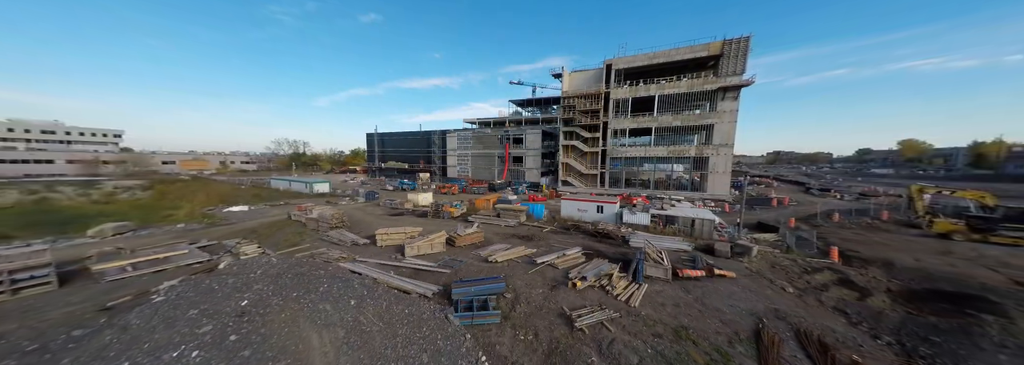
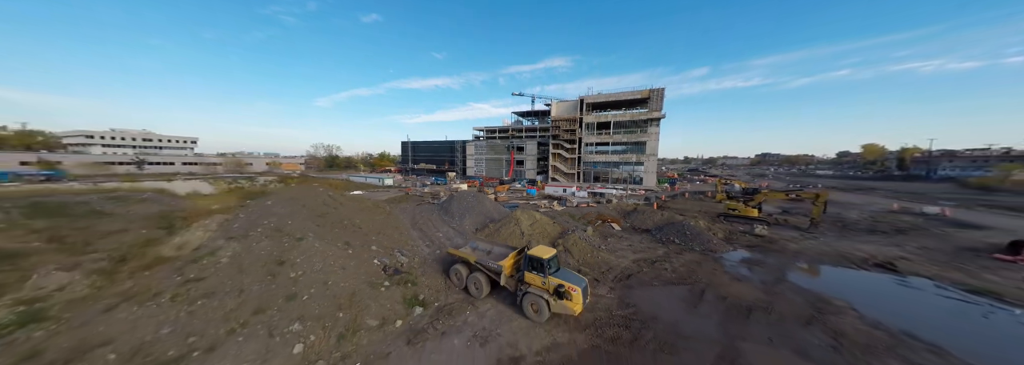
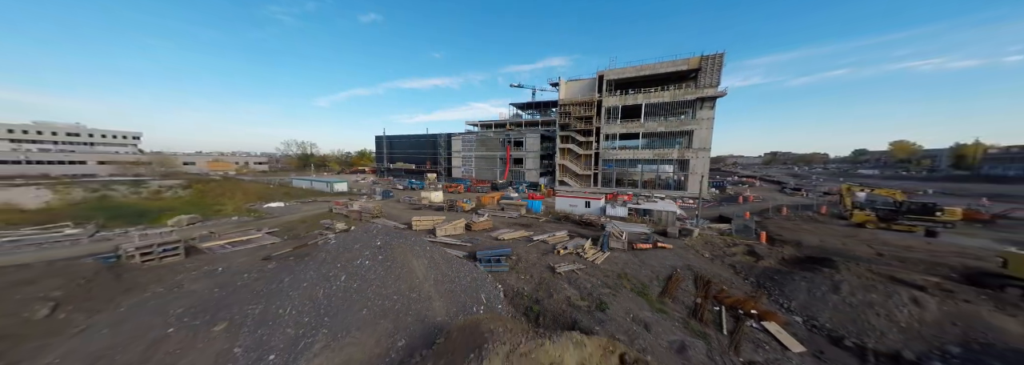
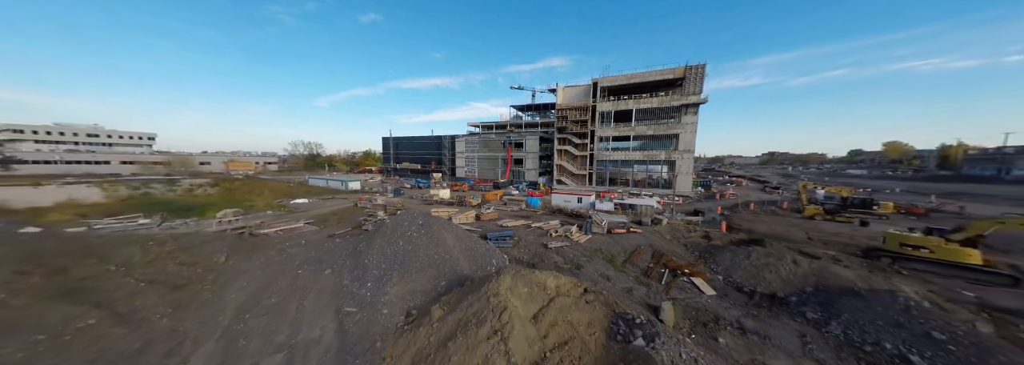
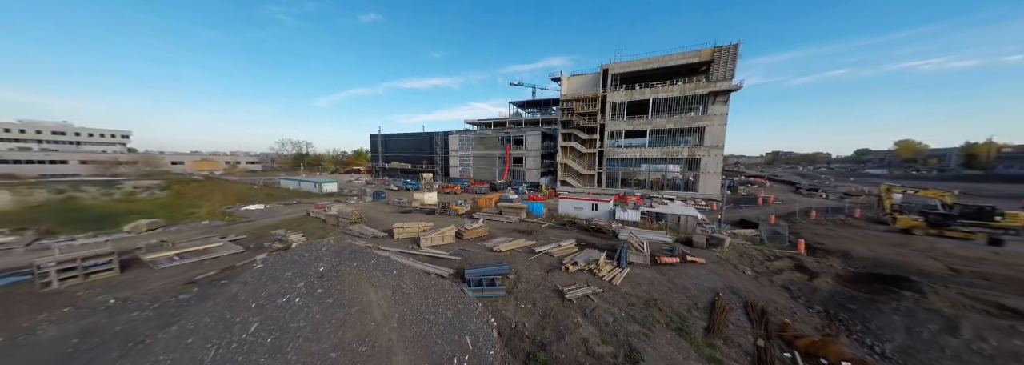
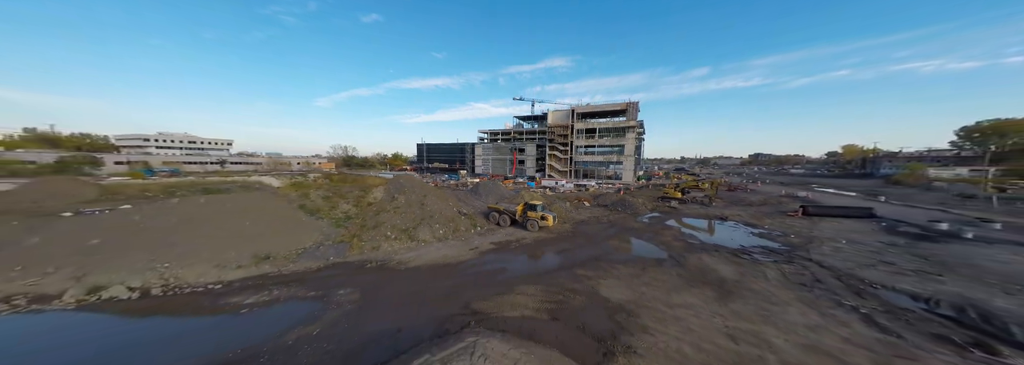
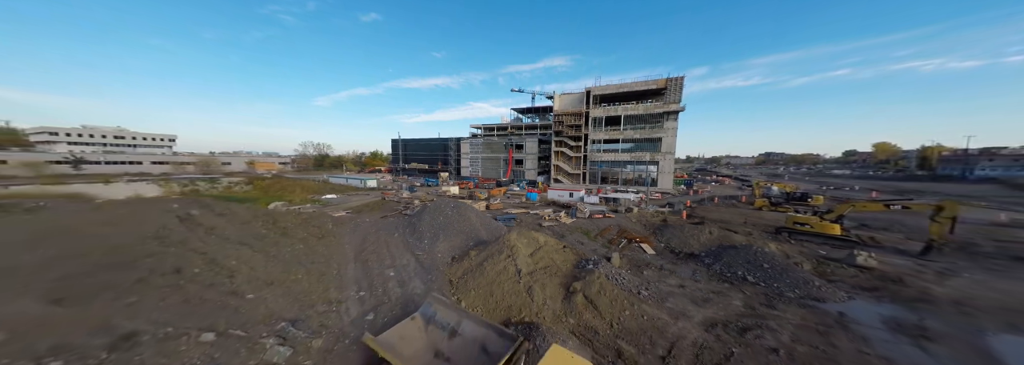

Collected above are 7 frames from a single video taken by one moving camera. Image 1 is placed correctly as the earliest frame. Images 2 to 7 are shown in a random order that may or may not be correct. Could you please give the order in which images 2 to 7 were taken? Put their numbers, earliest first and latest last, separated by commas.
5, 3, 4, 7, 2, 6
